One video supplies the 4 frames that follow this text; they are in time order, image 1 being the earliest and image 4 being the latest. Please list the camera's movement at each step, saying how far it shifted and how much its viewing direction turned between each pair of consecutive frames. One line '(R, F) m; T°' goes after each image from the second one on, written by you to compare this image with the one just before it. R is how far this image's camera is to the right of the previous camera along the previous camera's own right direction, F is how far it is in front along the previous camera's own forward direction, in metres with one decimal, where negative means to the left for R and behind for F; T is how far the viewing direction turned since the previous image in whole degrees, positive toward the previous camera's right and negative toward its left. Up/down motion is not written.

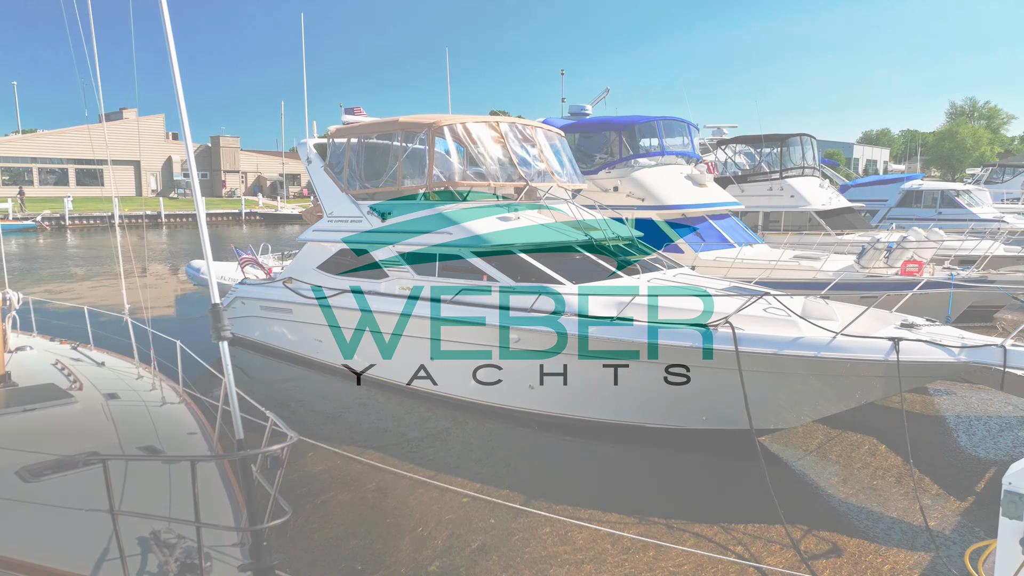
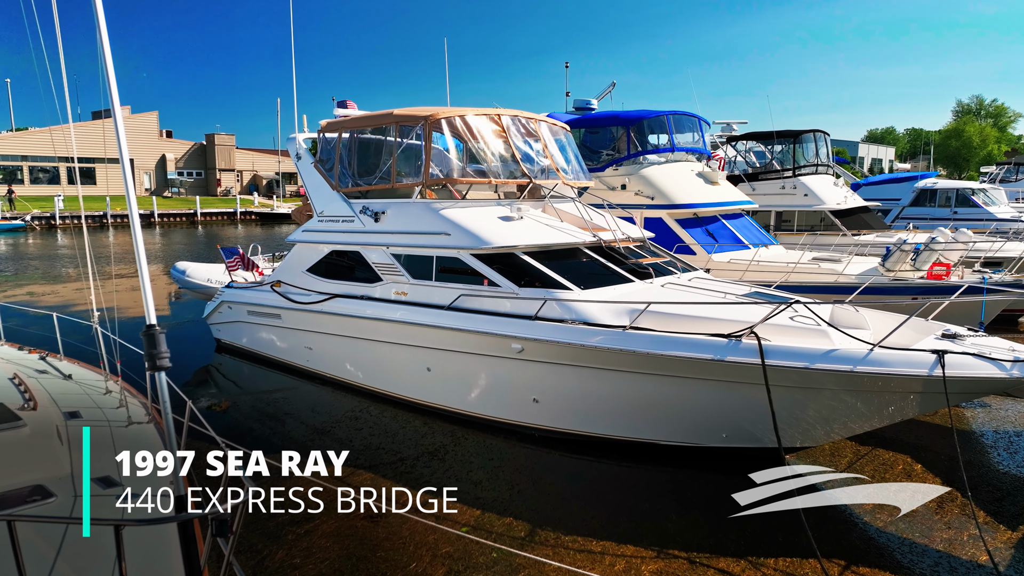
(0.0, +0.4) m; 0°
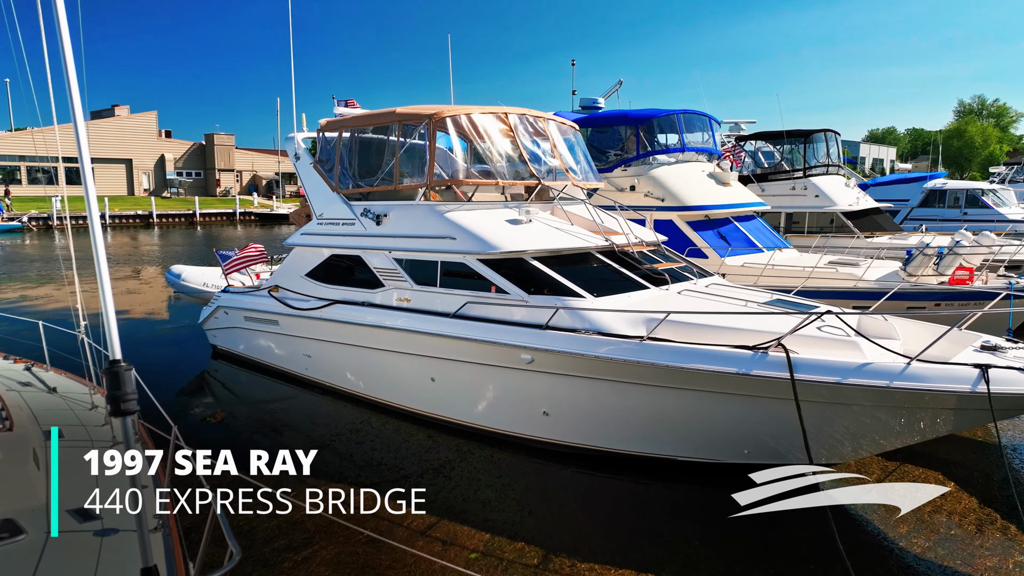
(-0.1, +0.3) m; 0°
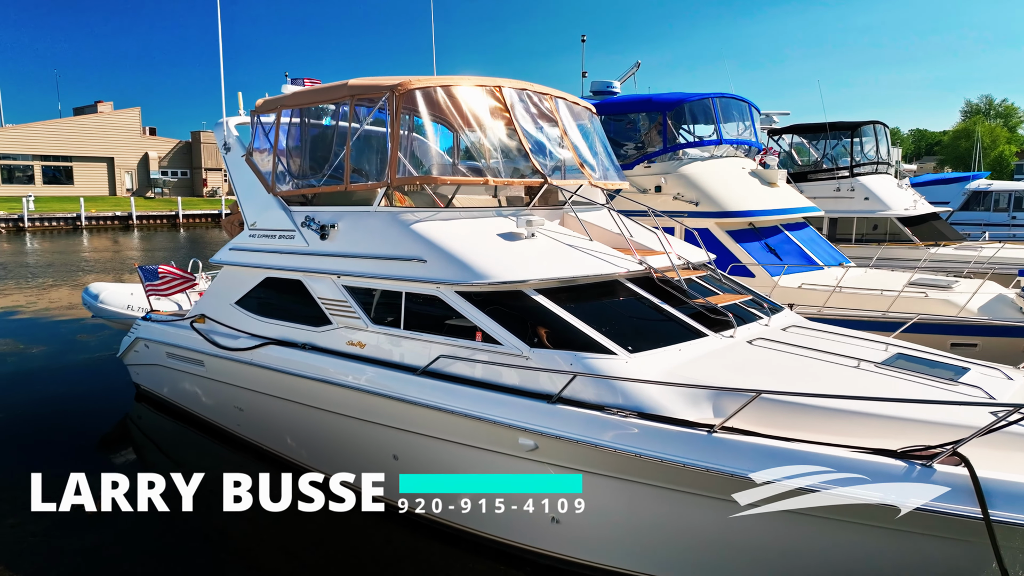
(0.0, +1.6) m; 0°
